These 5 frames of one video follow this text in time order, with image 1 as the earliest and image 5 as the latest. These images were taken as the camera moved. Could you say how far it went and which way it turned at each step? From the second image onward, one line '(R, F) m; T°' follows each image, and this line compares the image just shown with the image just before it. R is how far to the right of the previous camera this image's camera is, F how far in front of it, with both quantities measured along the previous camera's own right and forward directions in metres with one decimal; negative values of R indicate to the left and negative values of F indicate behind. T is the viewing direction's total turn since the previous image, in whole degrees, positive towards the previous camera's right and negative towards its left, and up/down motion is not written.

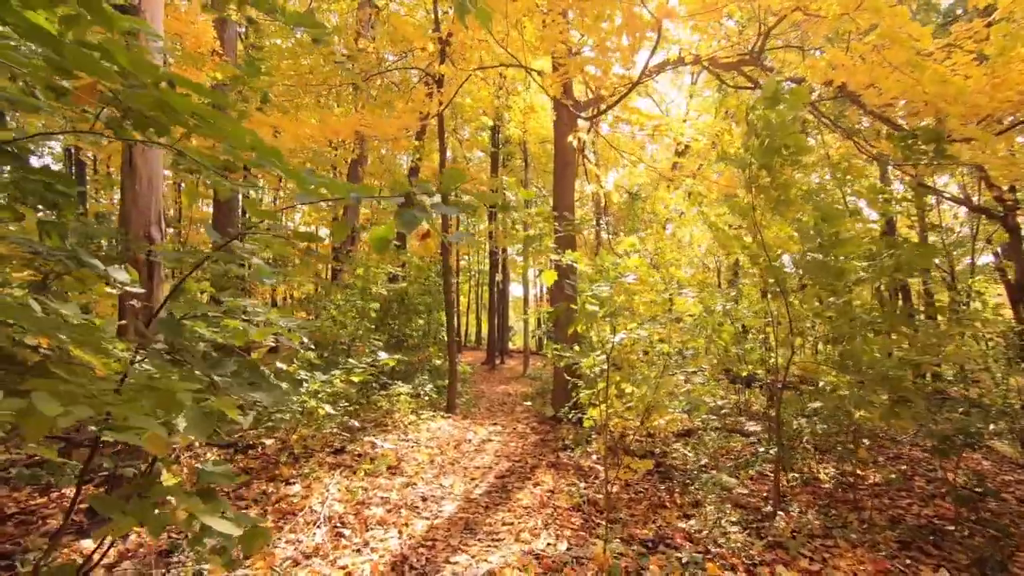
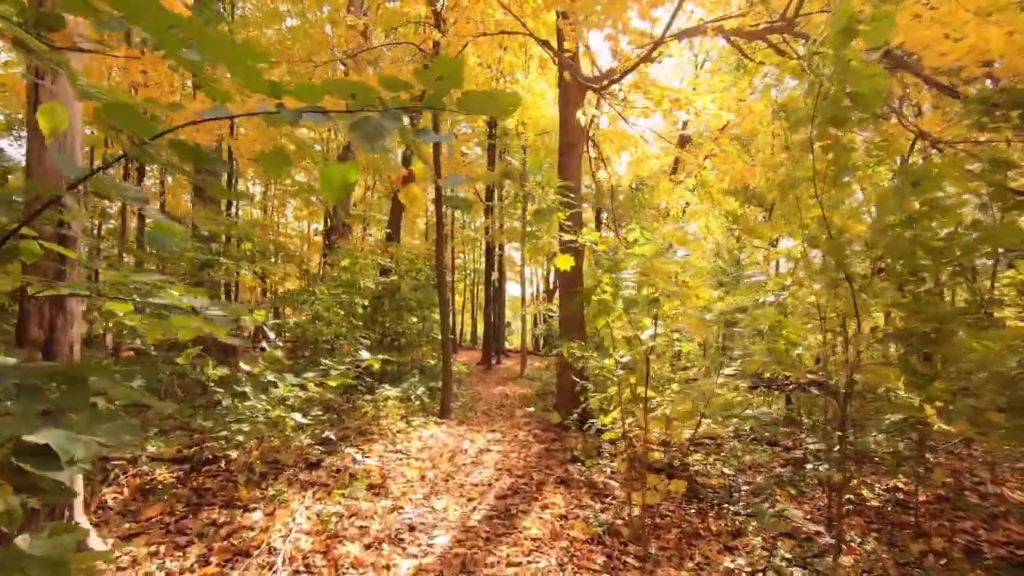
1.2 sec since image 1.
(-0.1, +0.7) m; 0°
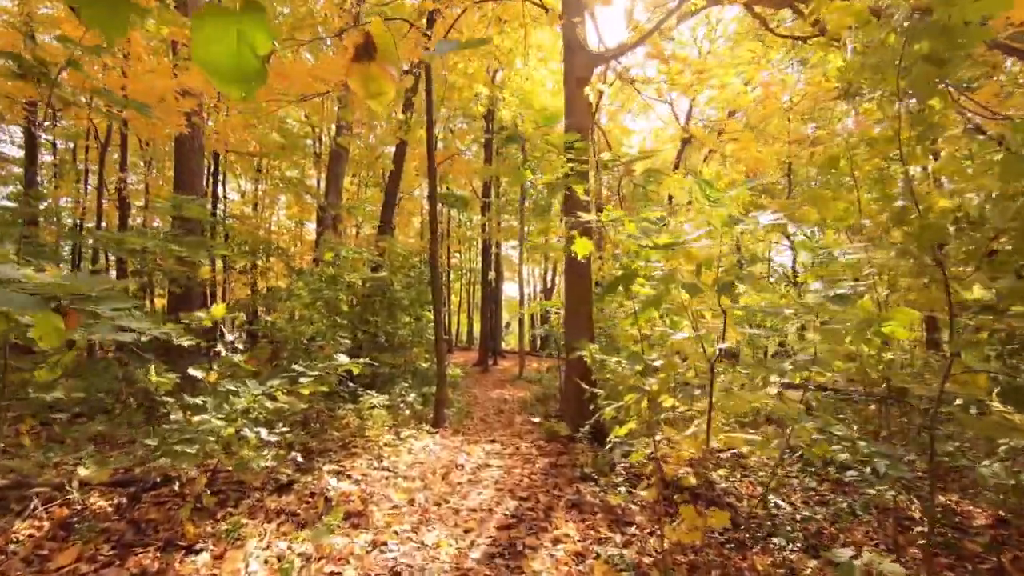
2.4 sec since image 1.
(-0.1, +0.6) m; 0°
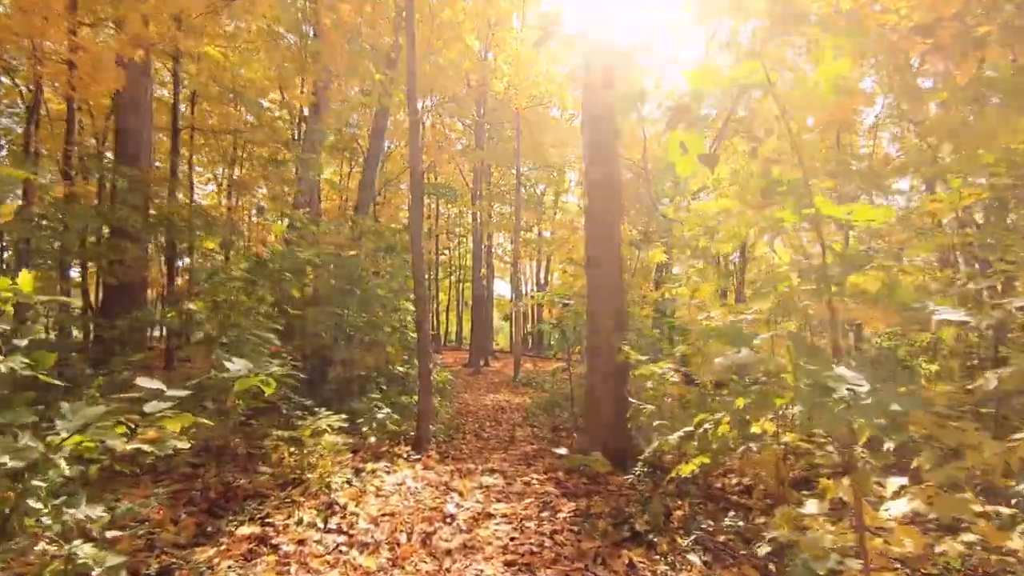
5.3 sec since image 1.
(-0.1, +1.5) m; +1°
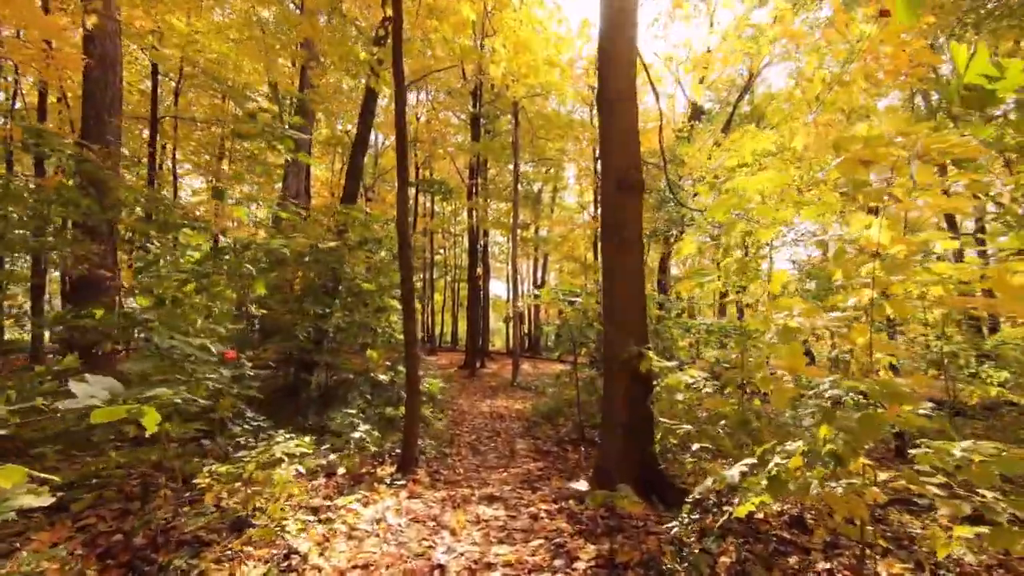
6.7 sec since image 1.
(0.0, +0.7) m; 0°
